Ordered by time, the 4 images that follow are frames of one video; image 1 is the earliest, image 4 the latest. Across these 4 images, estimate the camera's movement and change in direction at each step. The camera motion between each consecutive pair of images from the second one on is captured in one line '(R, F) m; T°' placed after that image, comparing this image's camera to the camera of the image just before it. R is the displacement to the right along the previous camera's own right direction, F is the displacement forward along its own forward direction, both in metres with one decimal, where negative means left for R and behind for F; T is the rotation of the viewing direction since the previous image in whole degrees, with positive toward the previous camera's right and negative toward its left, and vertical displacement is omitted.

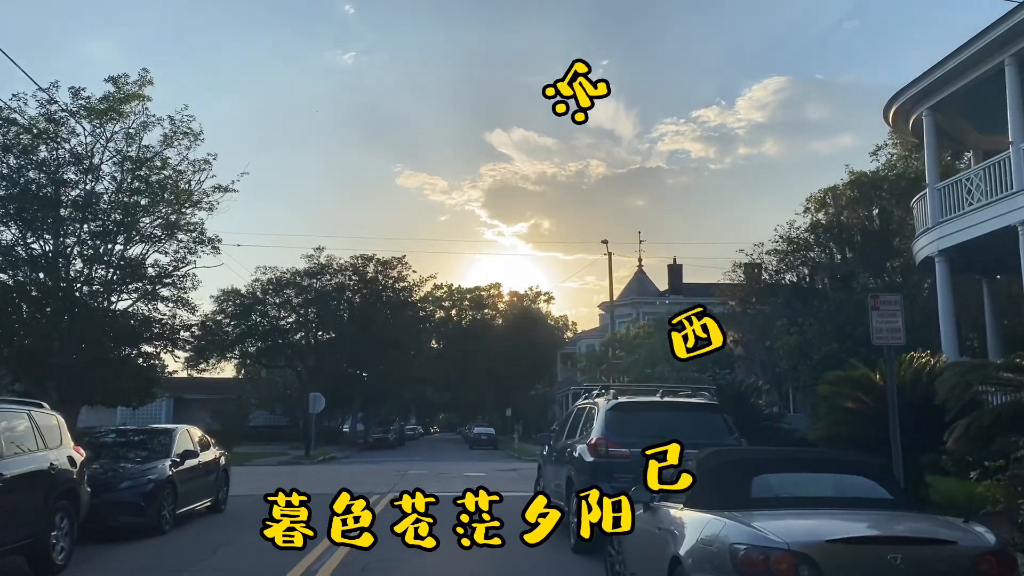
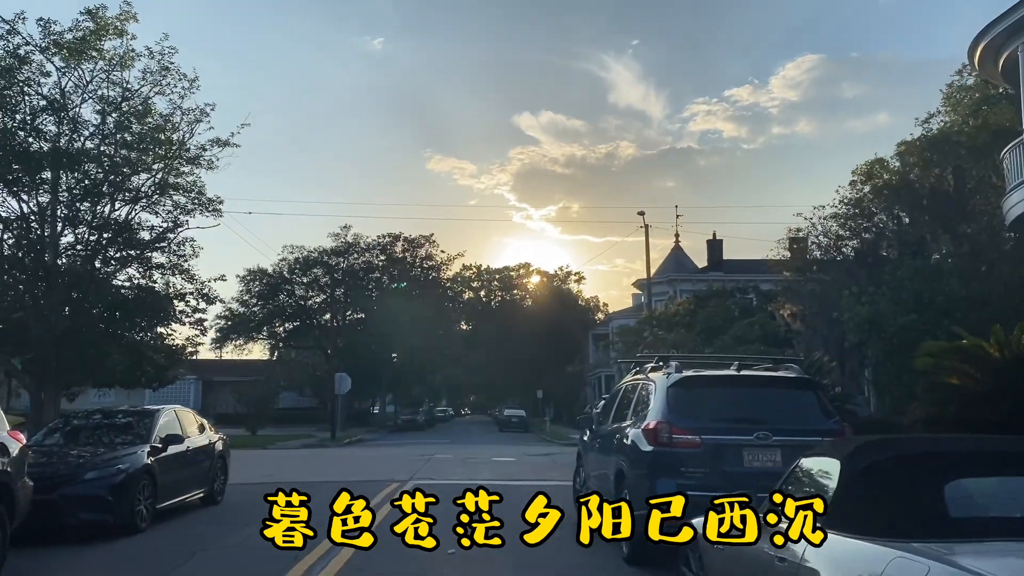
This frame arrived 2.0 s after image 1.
(-0.1, +2.4) m; -2°
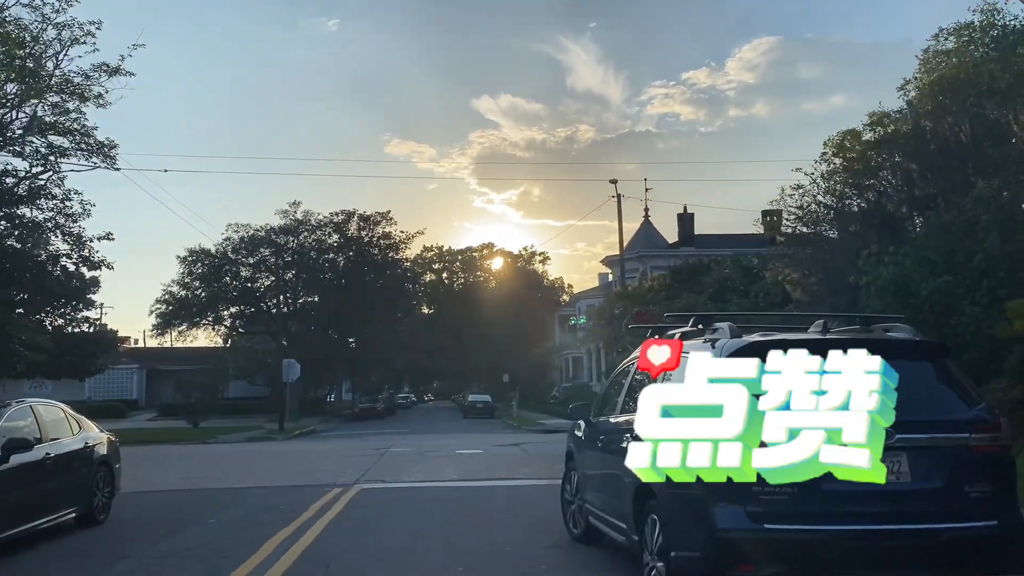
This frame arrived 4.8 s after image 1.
(0.0, +3.4) m; +2°
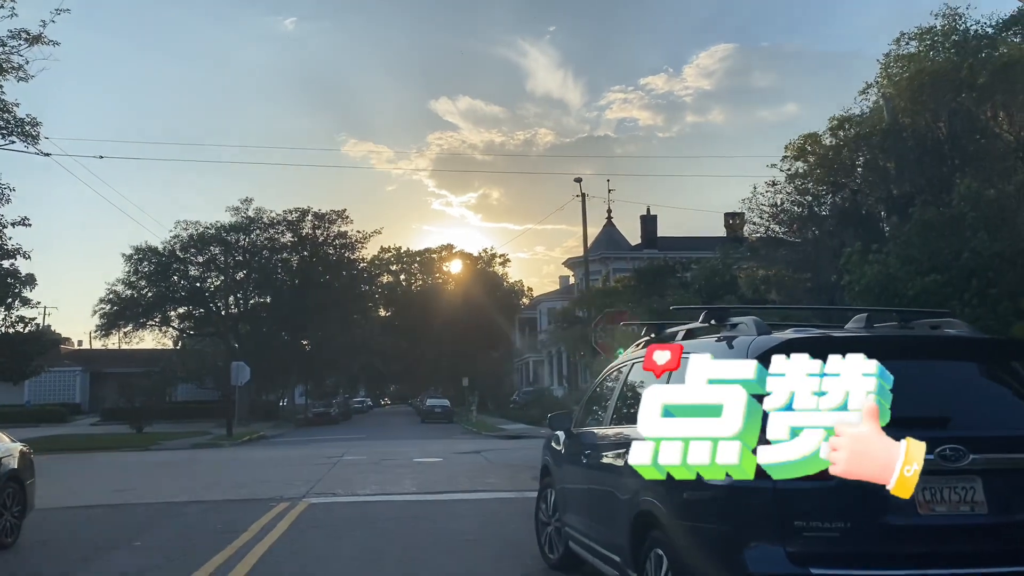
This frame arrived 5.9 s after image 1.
(-0.1, +1.2) m; +2°
